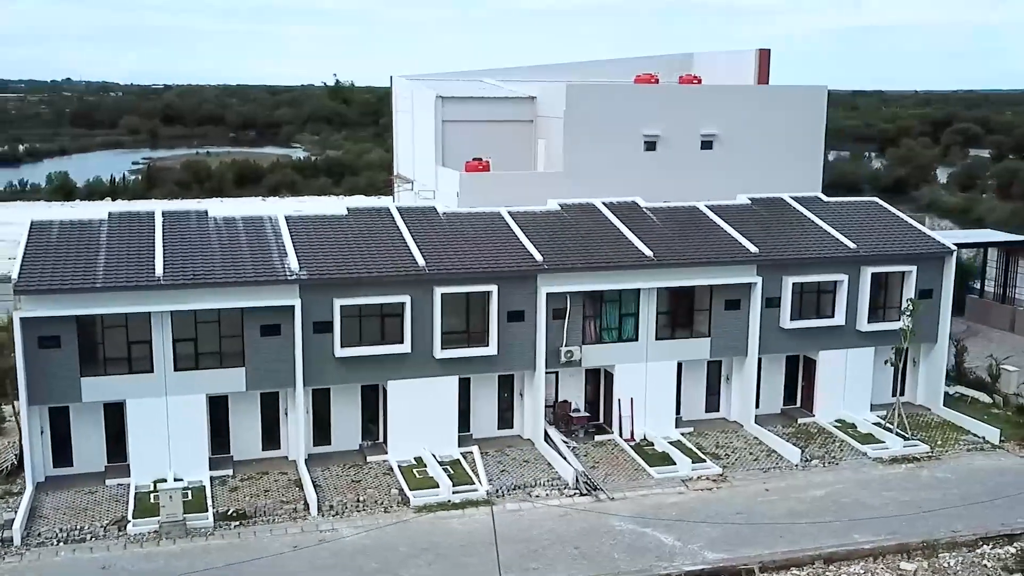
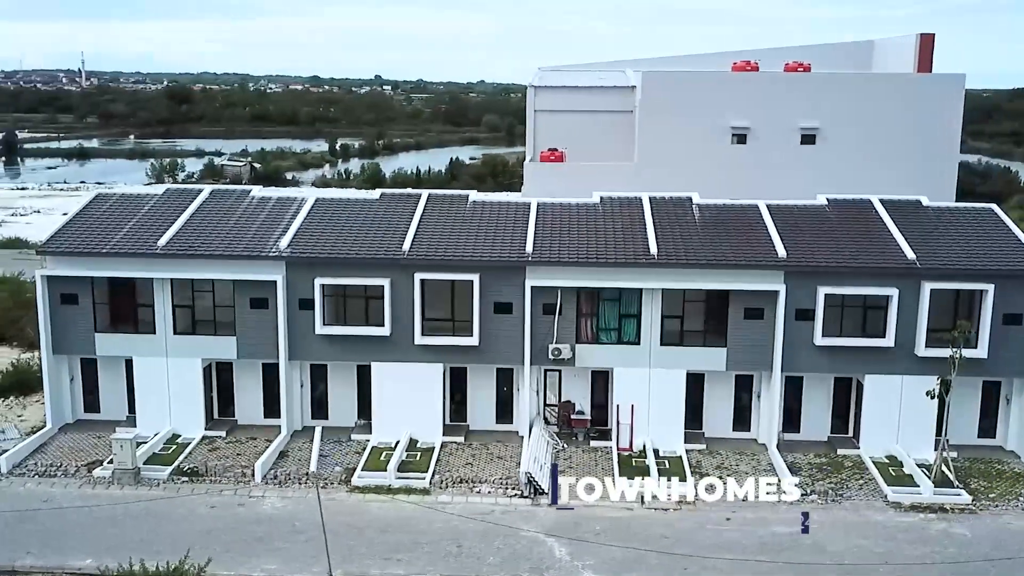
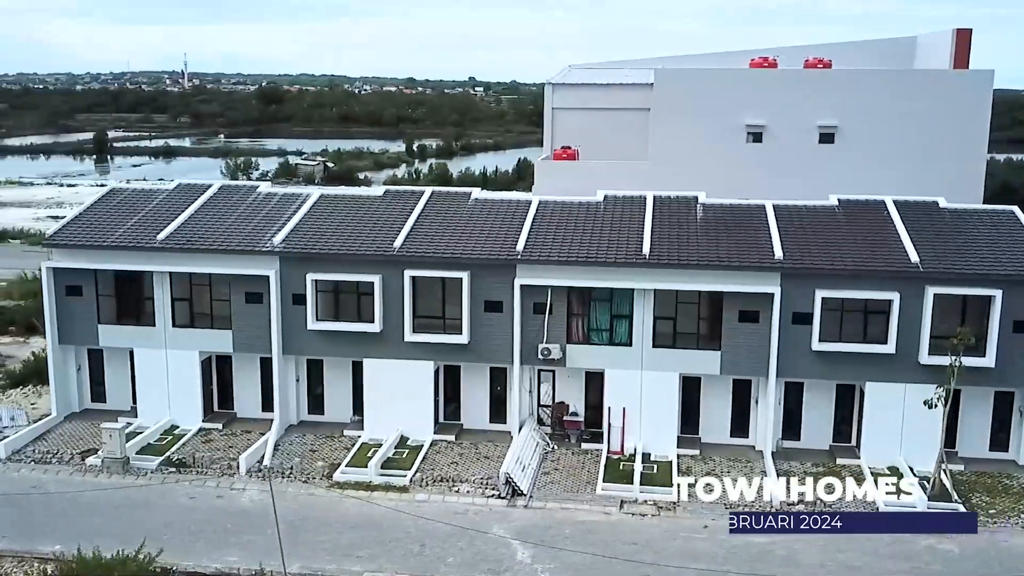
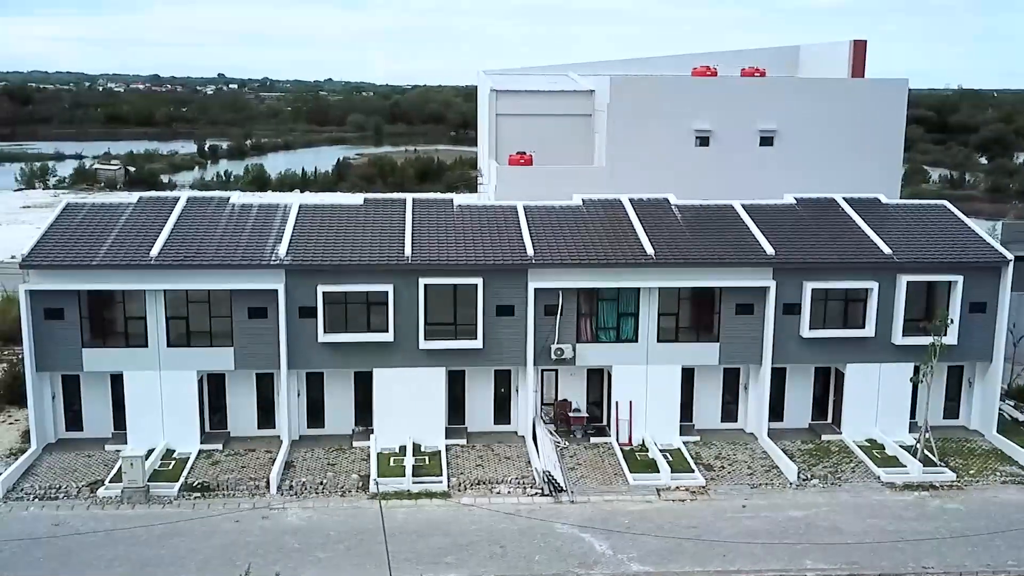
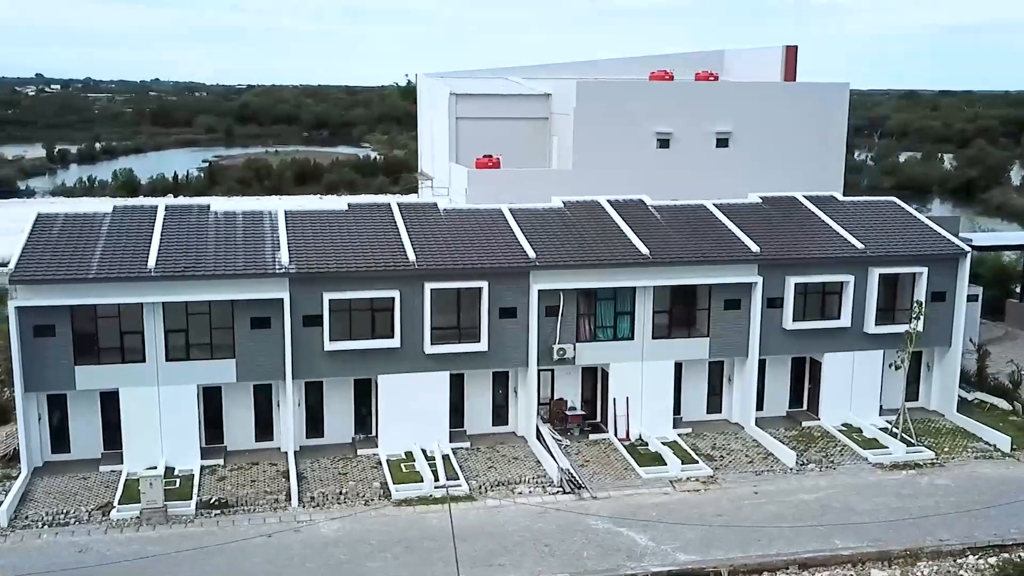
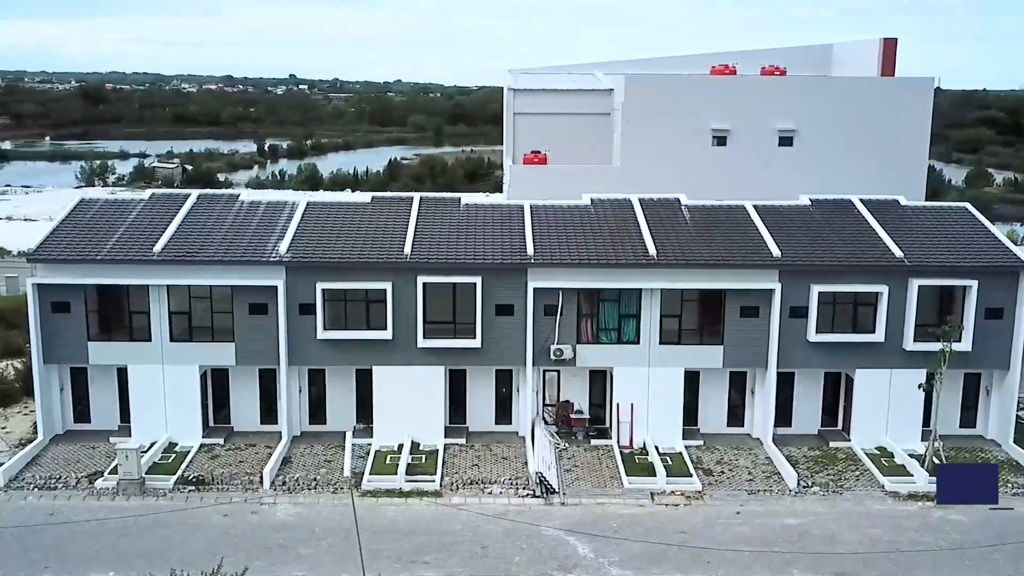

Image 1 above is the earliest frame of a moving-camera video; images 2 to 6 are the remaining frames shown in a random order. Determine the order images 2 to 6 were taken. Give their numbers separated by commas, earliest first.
5, 4, 6, 2, 3
